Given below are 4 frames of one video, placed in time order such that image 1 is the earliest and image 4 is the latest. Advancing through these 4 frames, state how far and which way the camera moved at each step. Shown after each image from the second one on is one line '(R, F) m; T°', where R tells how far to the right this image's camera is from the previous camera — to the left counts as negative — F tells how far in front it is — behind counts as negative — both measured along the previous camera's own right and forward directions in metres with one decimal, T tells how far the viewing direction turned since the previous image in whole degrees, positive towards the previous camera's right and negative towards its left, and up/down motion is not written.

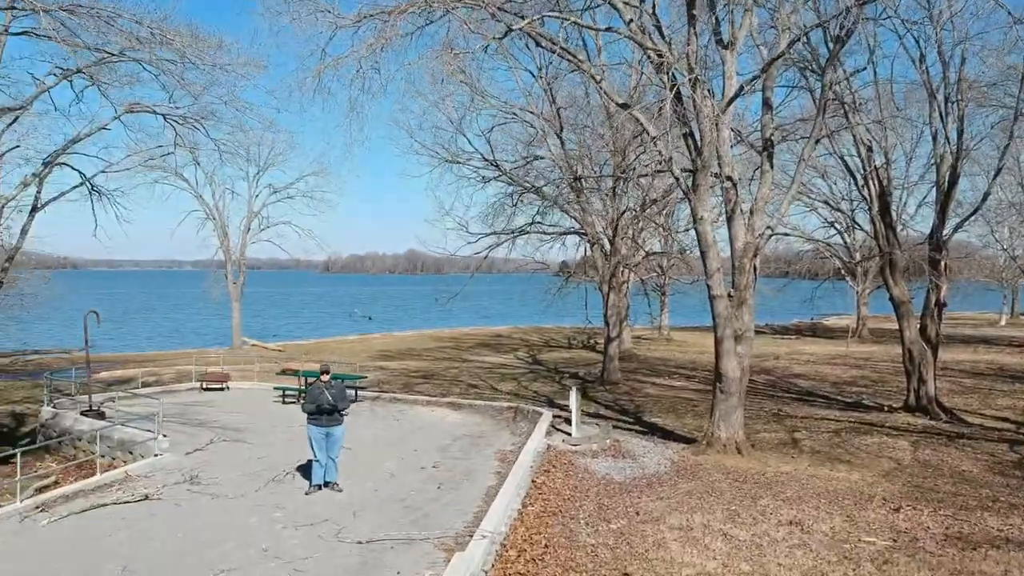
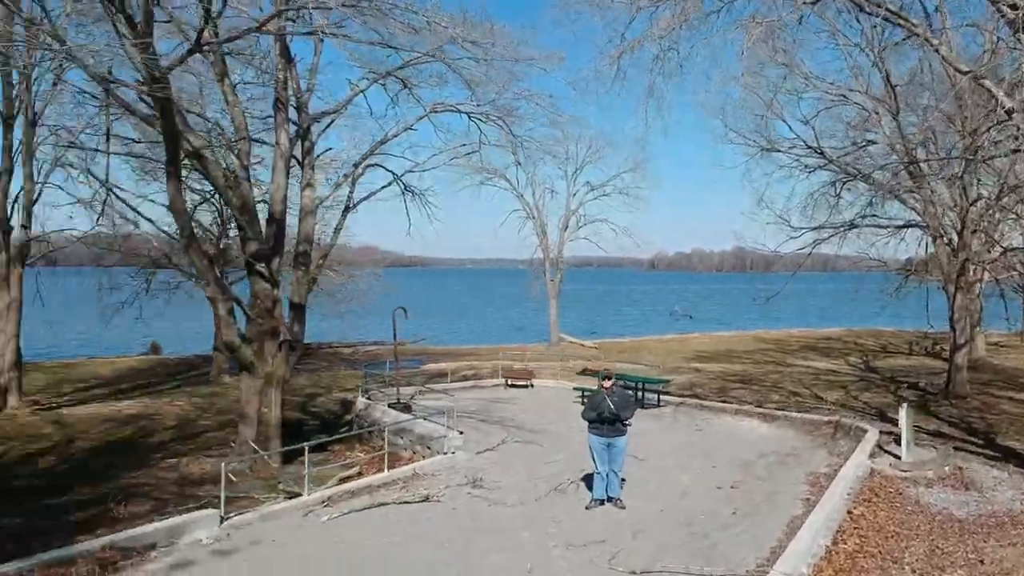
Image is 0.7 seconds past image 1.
(0.0, +1.0) m; -22°
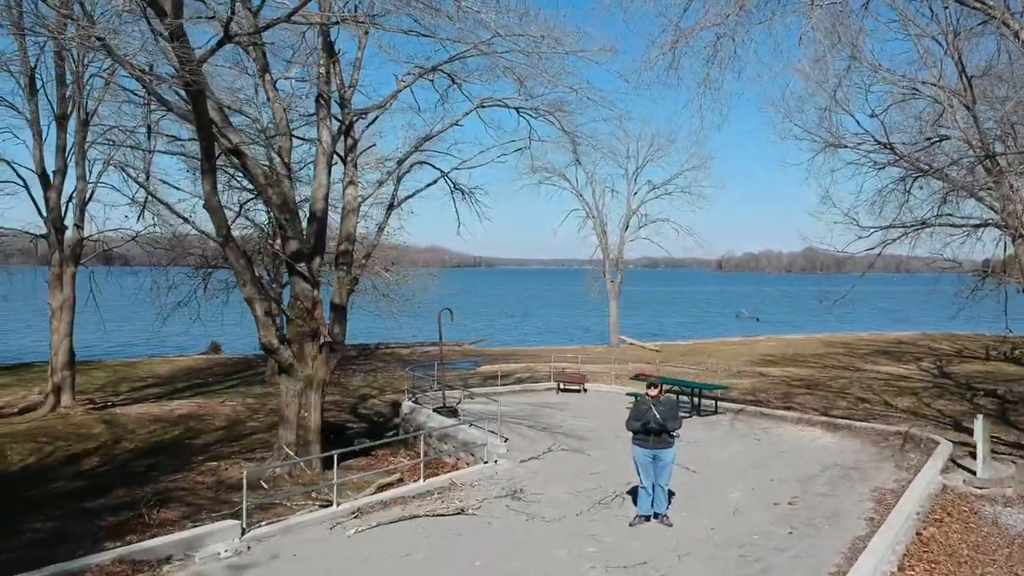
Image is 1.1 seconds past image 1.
(+0.2, +0.5) m; -5°
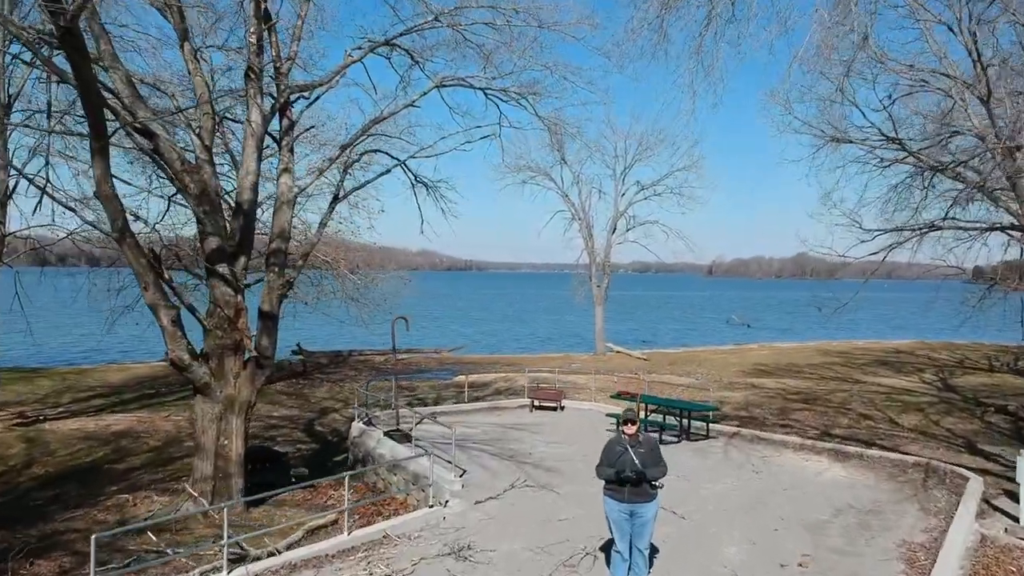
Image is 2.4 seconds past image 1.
(+0.4, +1.6) m; +1°
